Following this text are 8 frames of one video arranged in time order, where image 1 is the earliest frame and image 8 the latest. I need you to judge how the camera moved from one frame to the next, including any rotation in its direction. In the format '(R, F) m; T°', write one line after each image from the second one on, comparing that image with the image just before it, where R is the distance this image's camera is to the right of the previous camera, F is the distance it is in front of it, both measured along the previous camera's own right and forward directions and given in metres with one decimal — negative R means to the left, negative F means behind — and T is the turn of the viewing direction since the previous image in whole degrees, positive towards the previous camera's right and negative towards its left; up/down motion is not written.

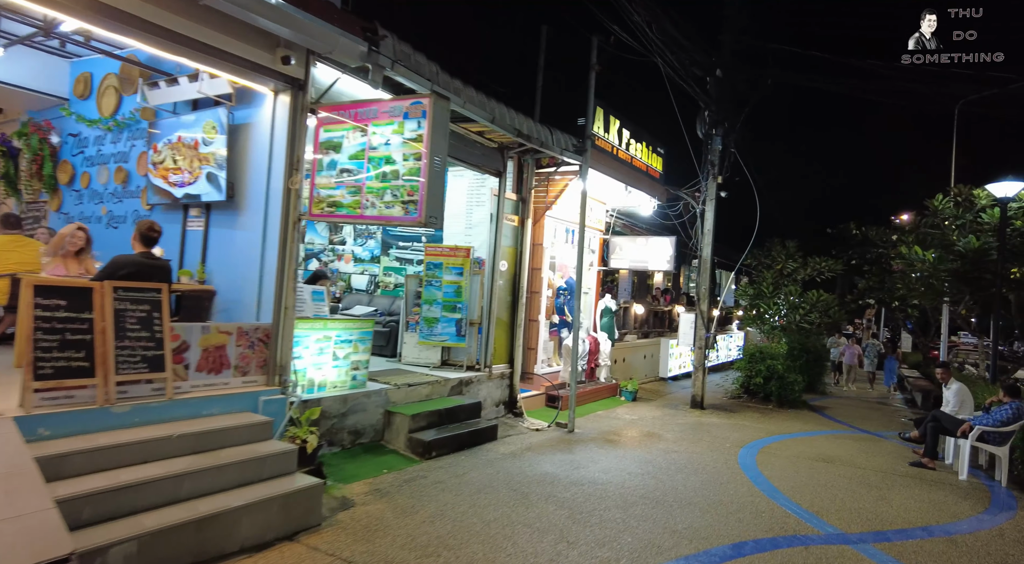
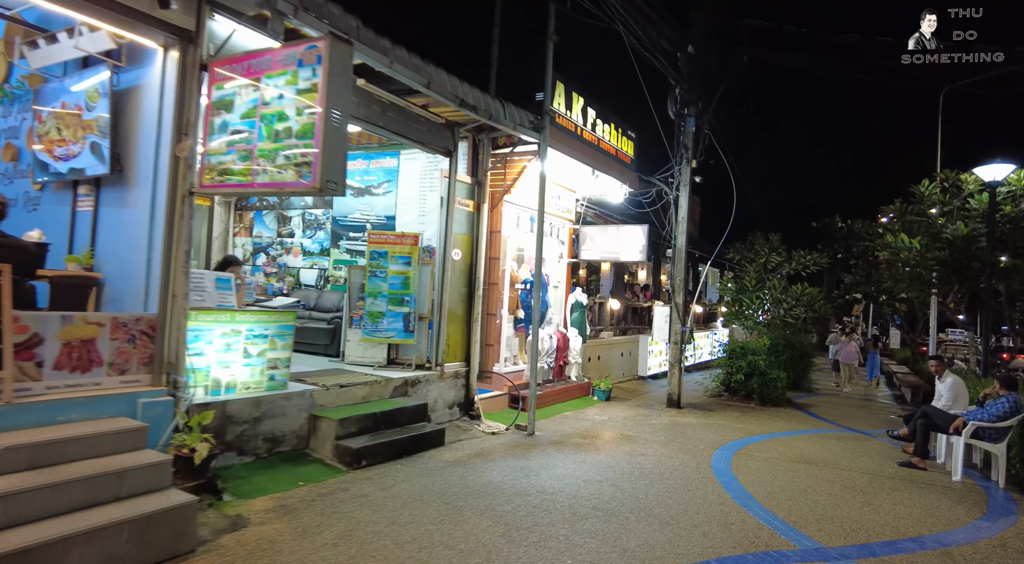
(+0.5, +0.8) m; +1°
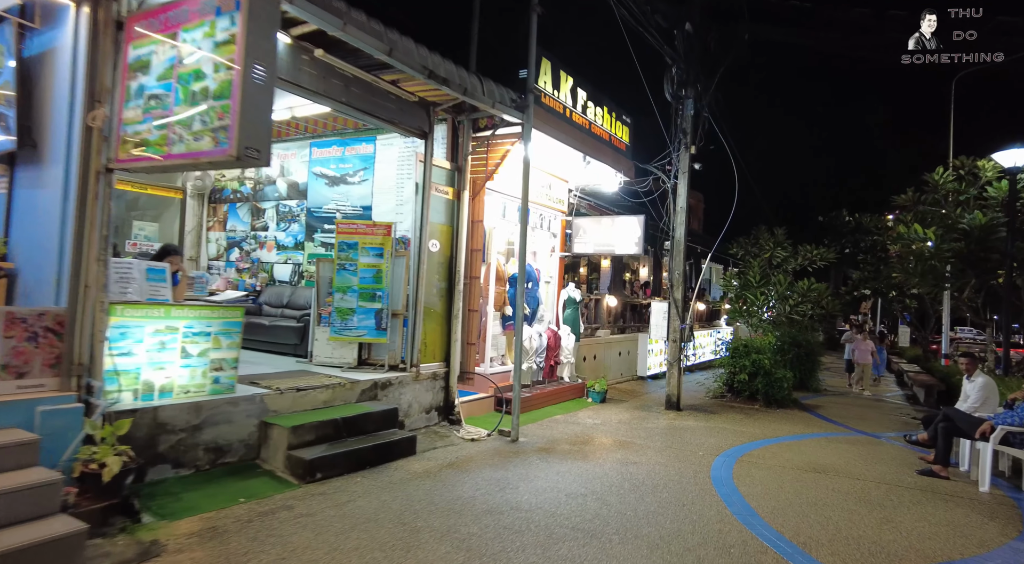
(+0.3, +0.7) m; 0°
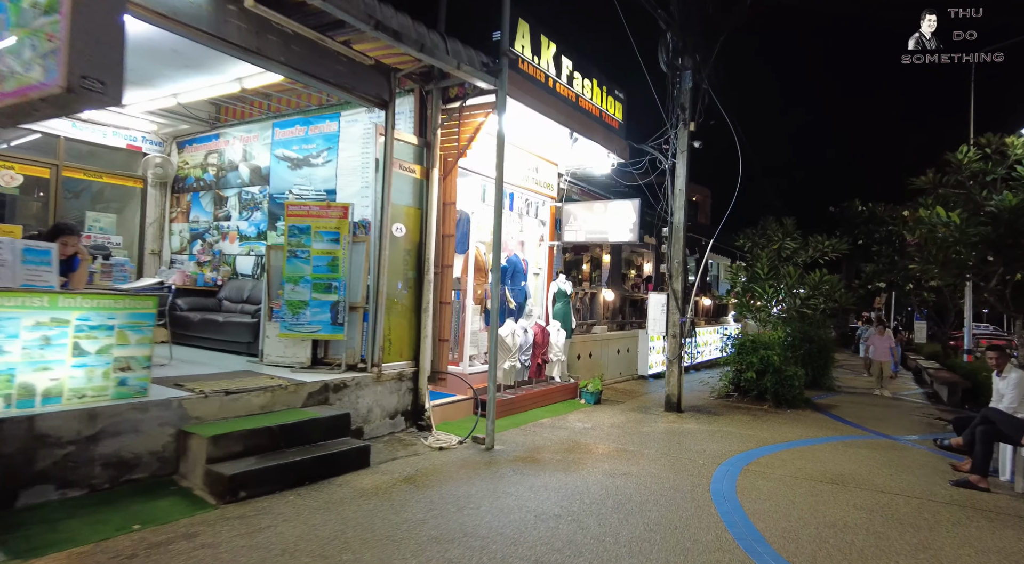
(+0.4, +0.9) m; -1°
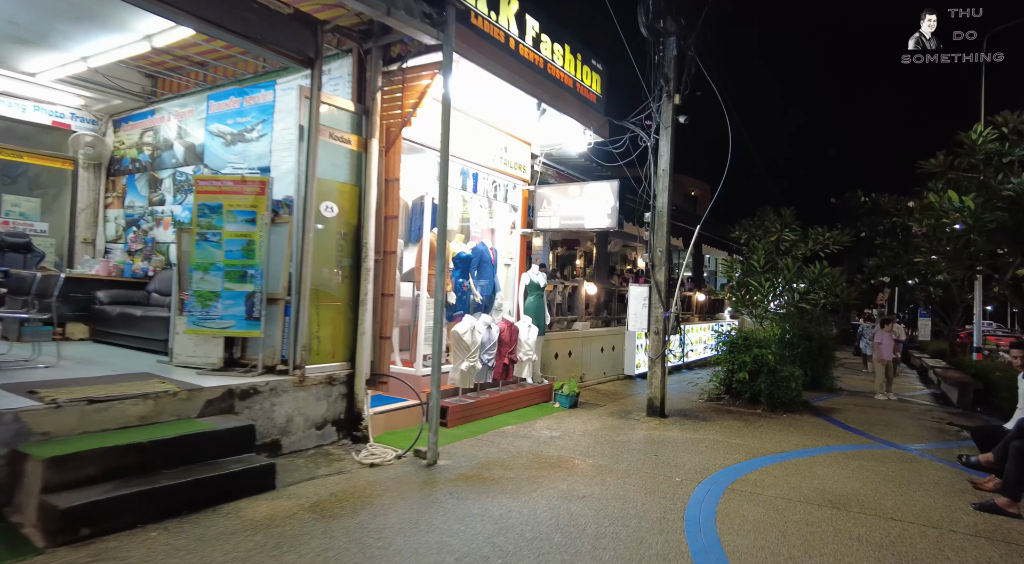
(+0.5, +1.0) m; 0°
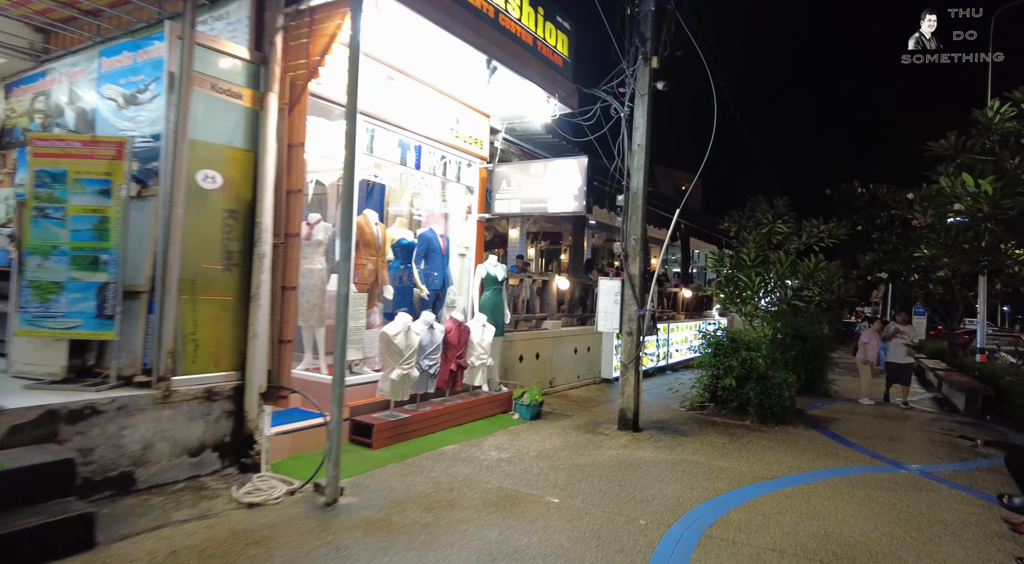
(+0.5, +1.3) m; +1°
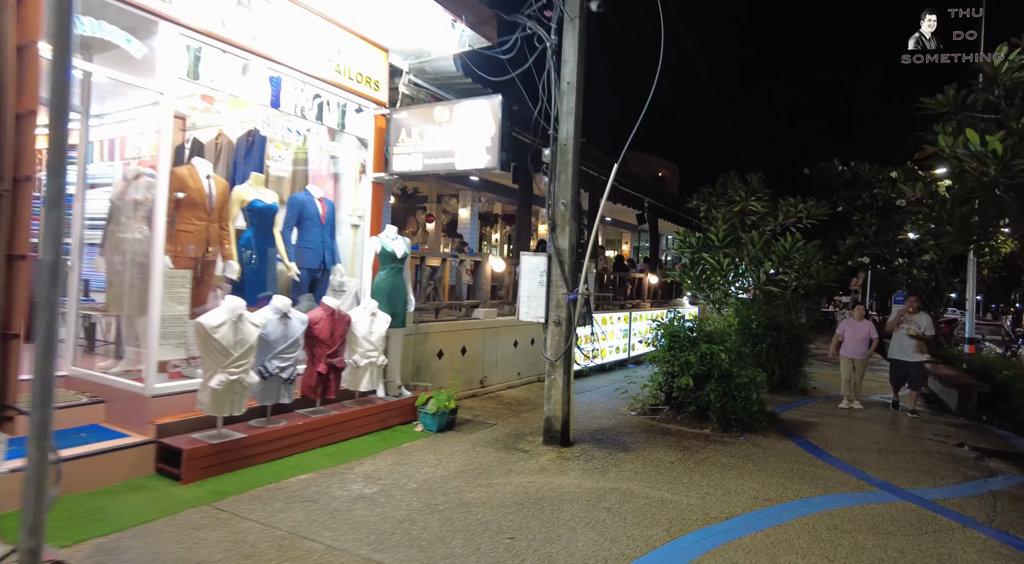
(+0.9, +1.7) m; +2°
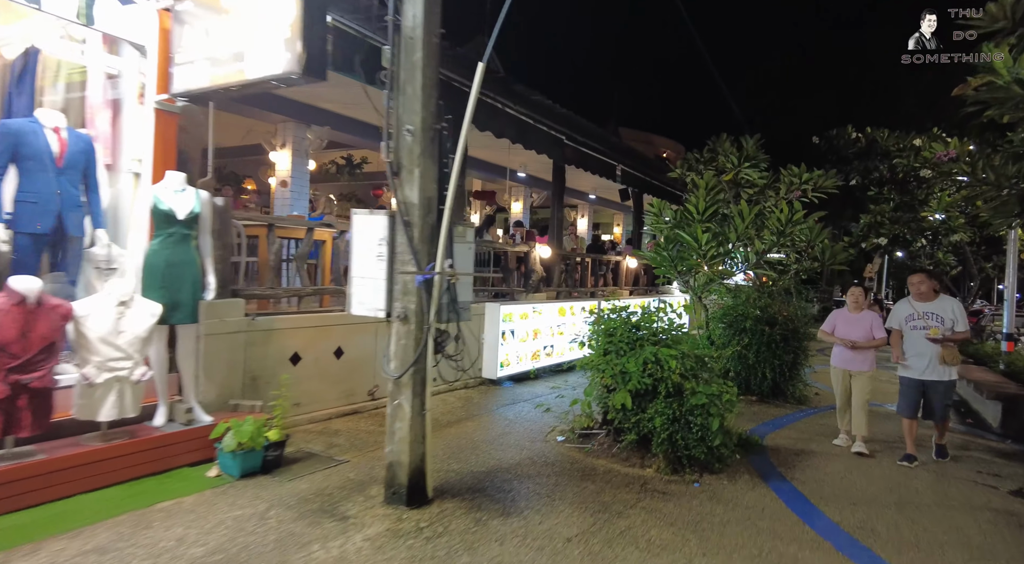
(+1.2, +2.2) m; -1°
